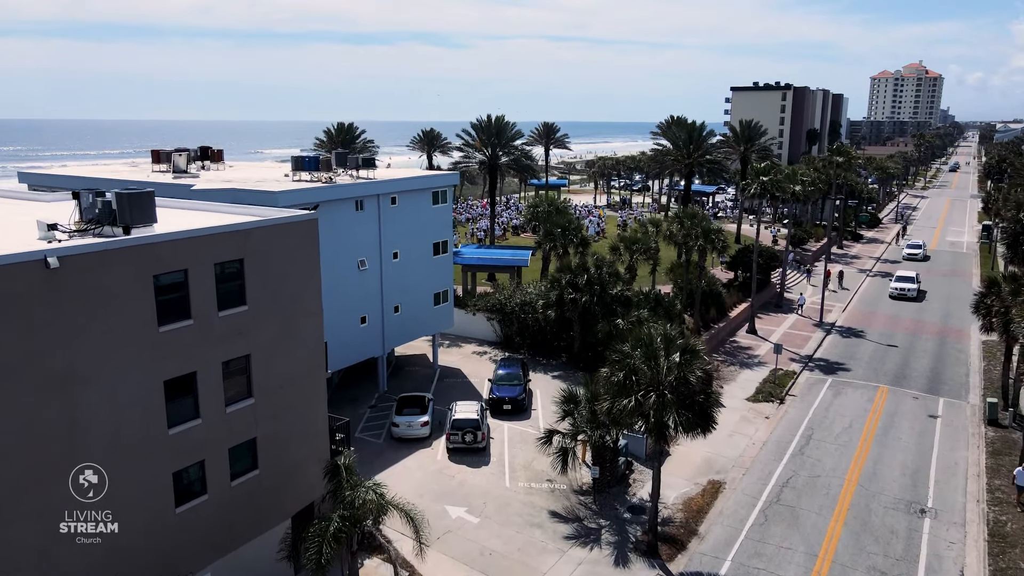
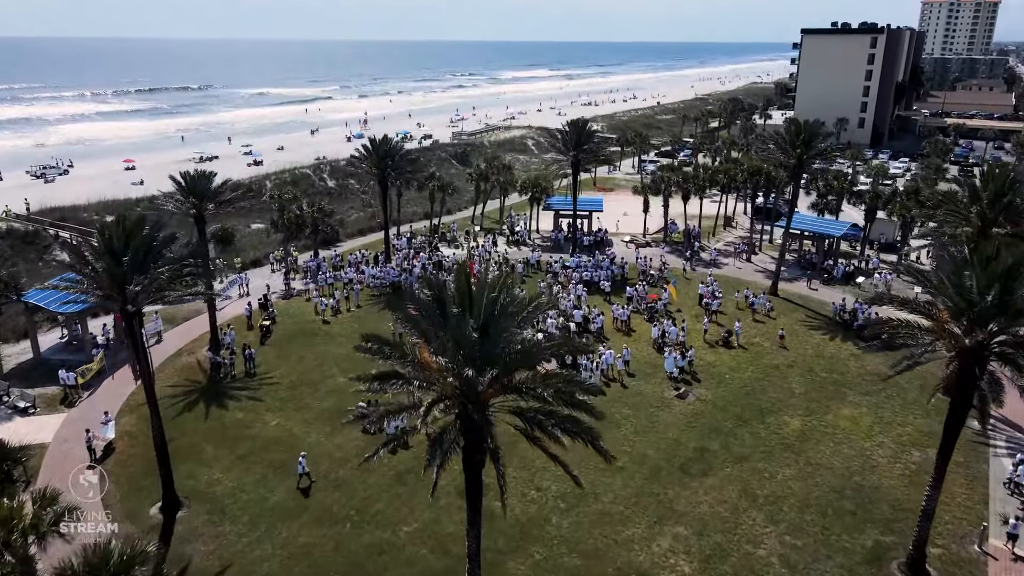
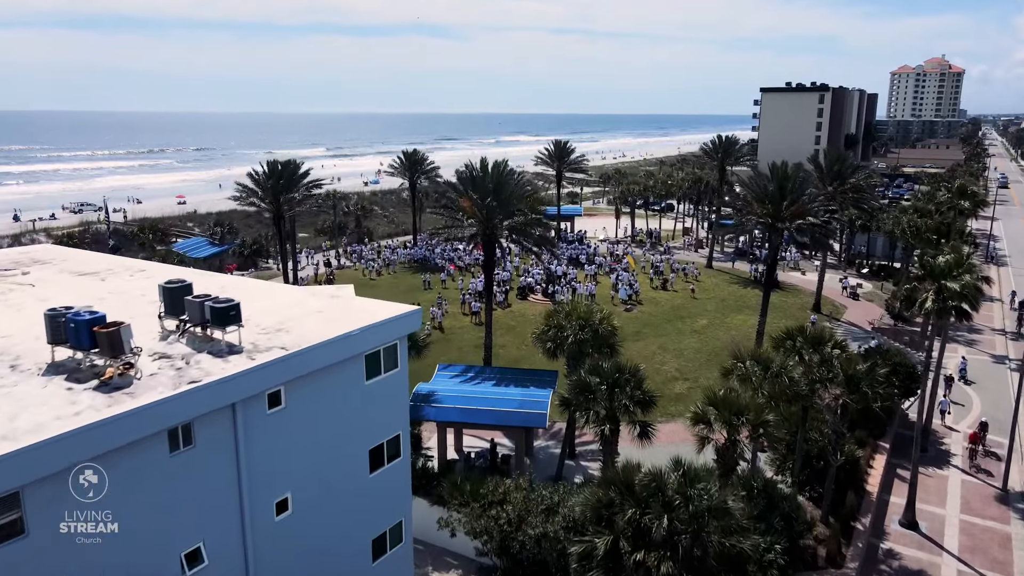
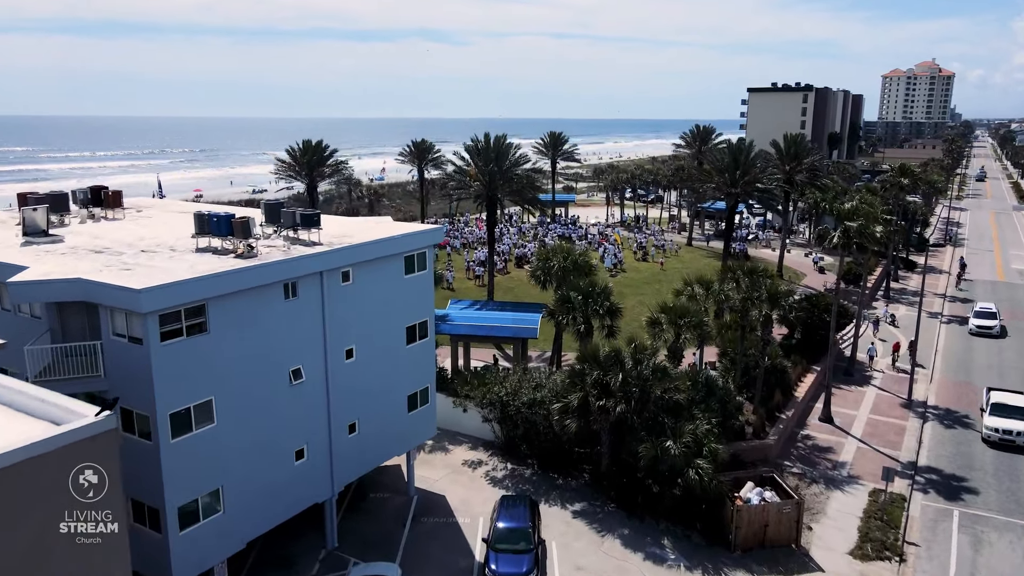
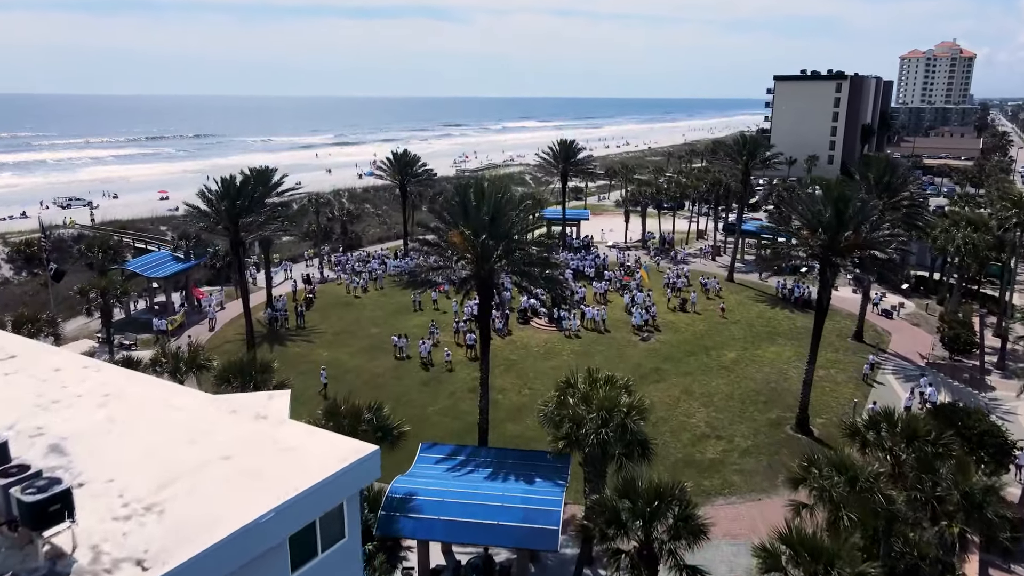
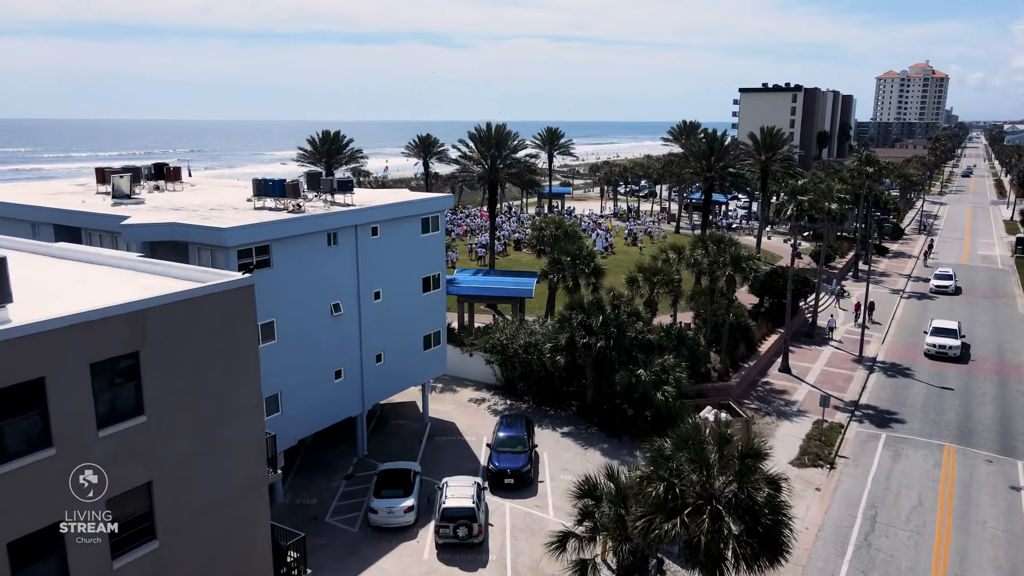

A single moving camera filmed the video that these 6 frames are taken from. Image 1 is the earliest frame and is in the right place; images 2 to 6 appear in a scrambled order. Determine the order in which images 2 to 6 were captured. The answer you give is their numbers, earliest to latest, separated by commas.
6, 4, 3, 5, 2
